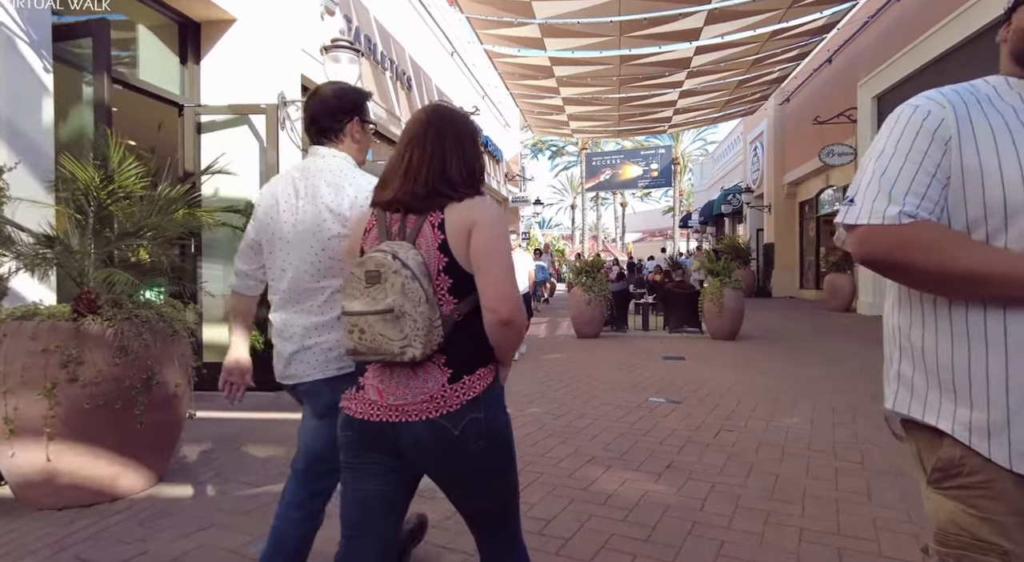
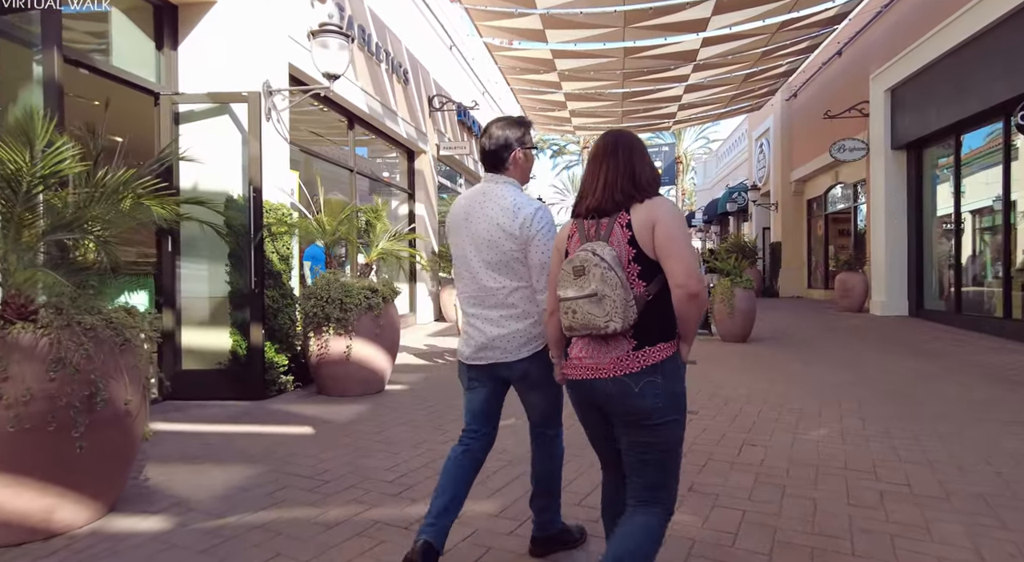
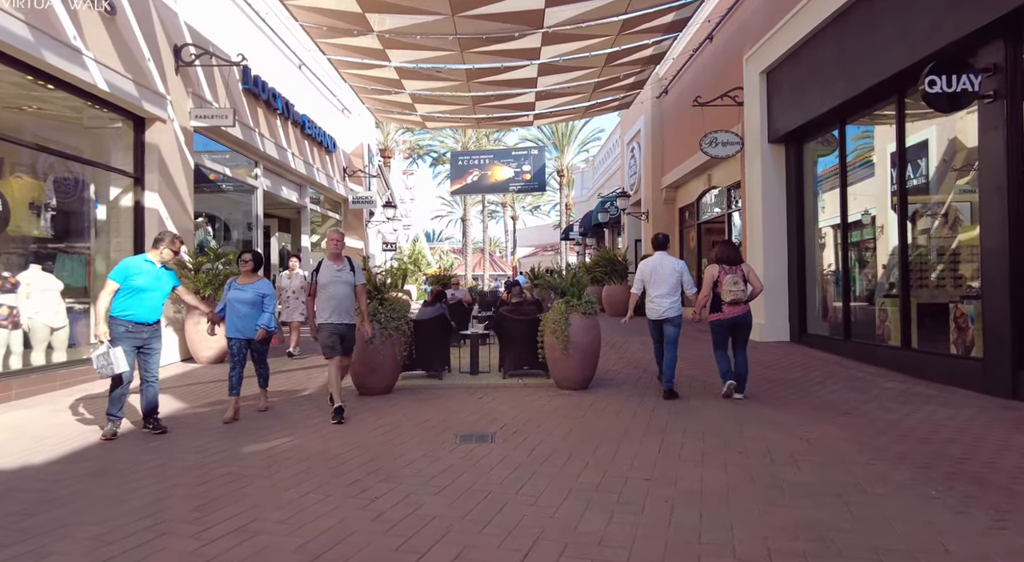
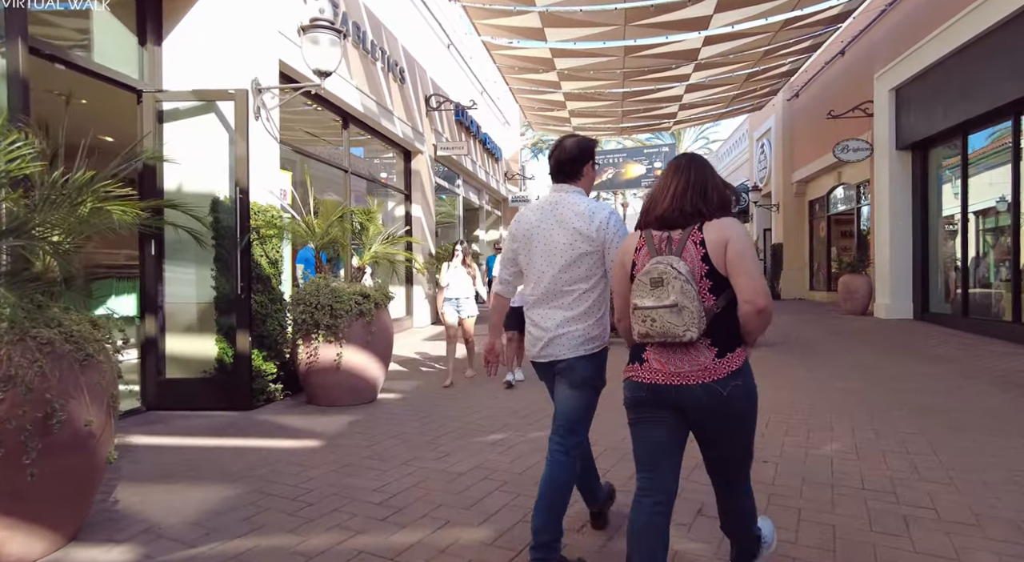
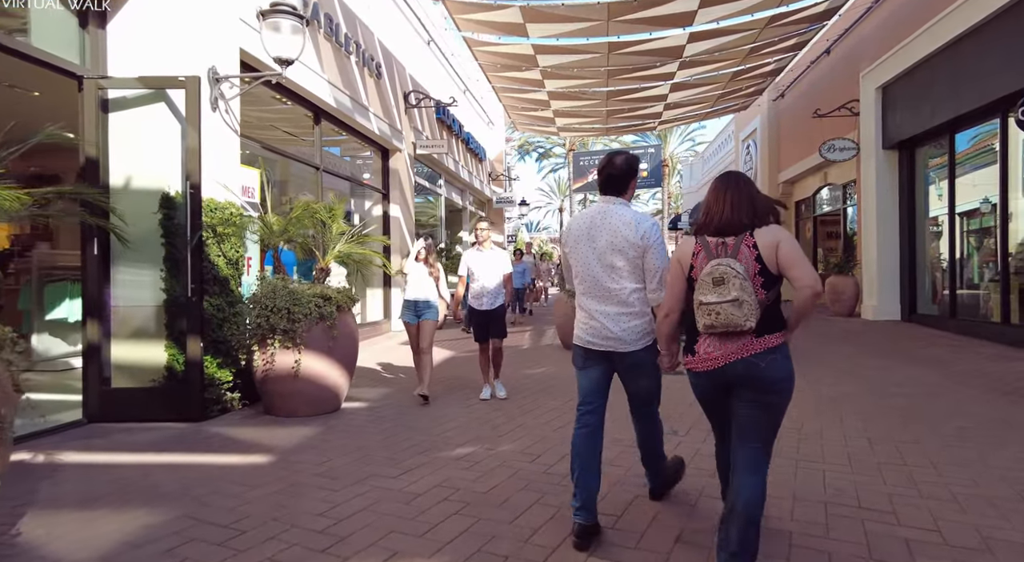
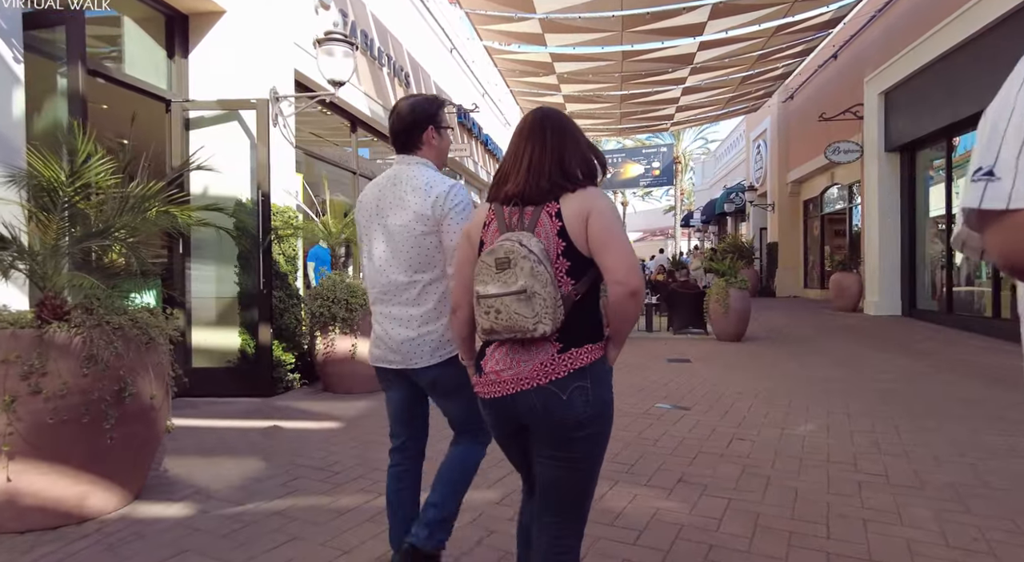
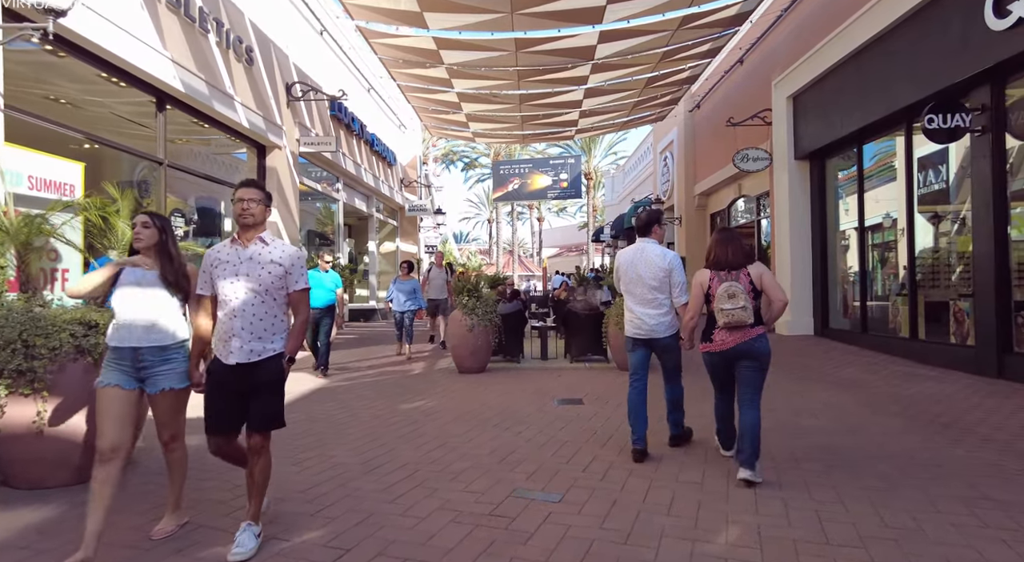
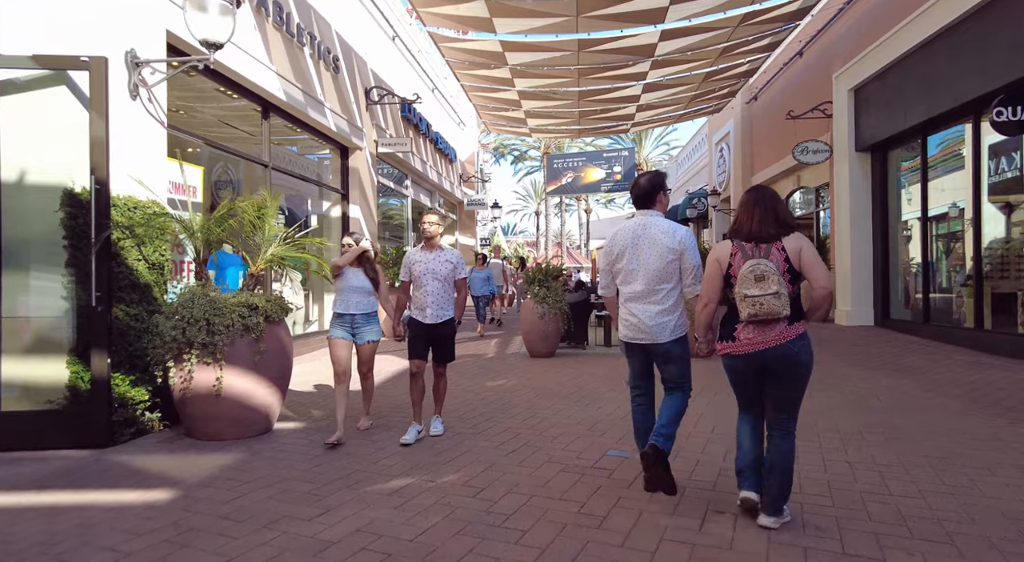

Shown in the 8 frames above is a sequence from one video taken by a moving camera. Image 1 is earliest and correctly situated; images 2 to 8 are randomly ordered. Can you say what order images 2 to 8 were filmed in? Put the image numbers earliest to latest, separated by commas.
6, 2, 4, 5, 8, 7, 3
